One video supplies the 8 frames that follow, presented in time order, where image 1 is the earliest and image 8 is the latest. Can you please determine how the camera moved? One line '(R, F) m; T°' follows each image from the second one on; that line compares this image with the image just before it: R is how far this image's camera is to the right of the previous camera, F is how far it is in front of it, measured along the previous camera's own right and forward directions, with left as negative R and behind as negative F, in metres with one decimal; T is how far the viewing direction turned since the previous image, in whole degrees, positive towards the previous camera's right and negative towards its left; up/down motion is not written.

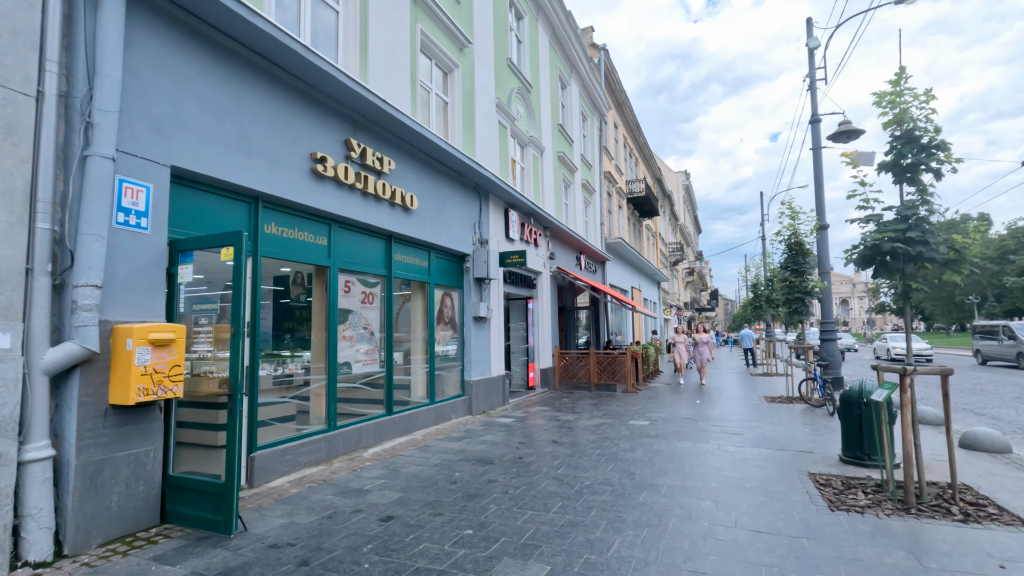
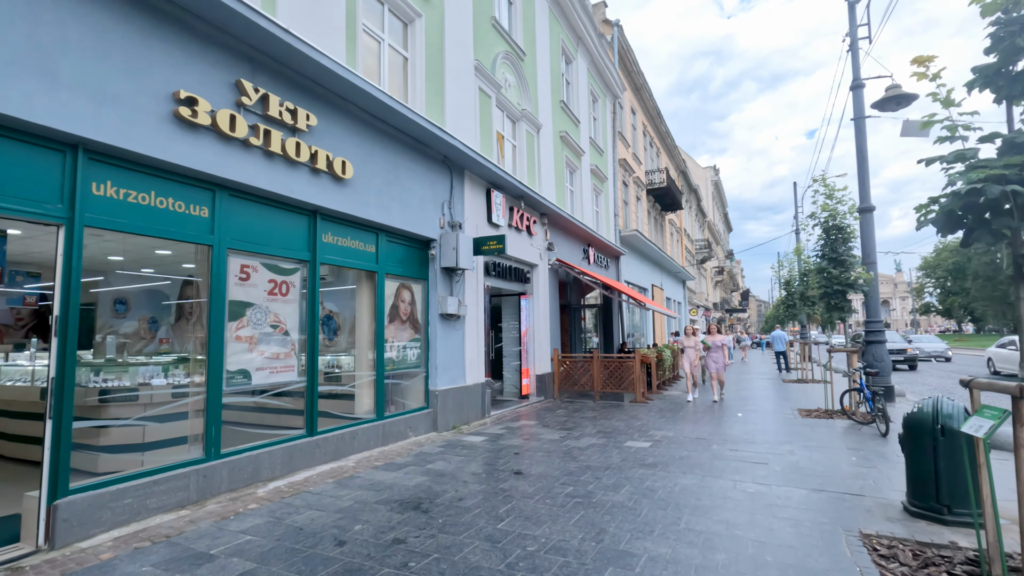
(+0.8, +1.7) m; -3°
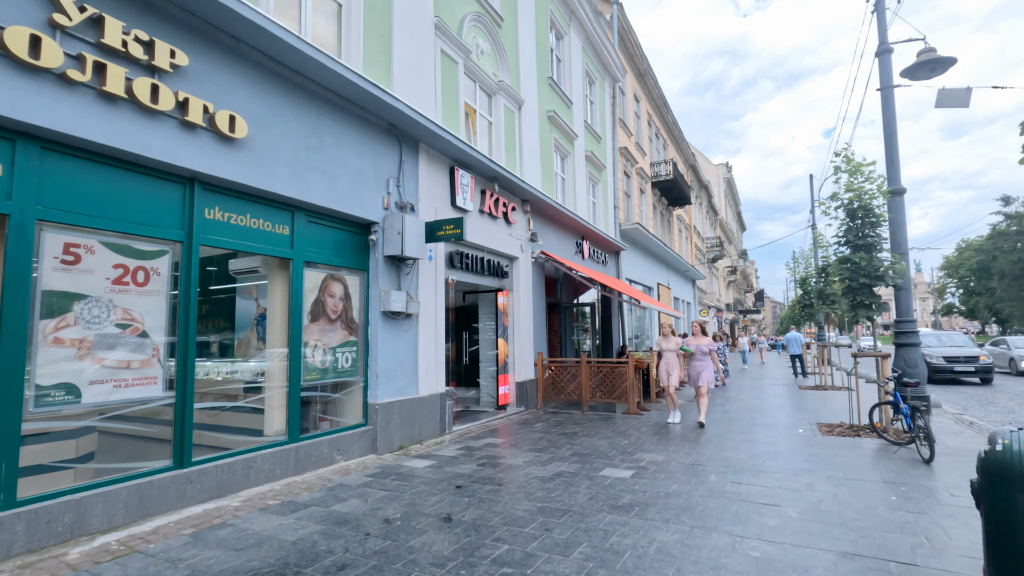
(+0.7, +1.4) m; -1°
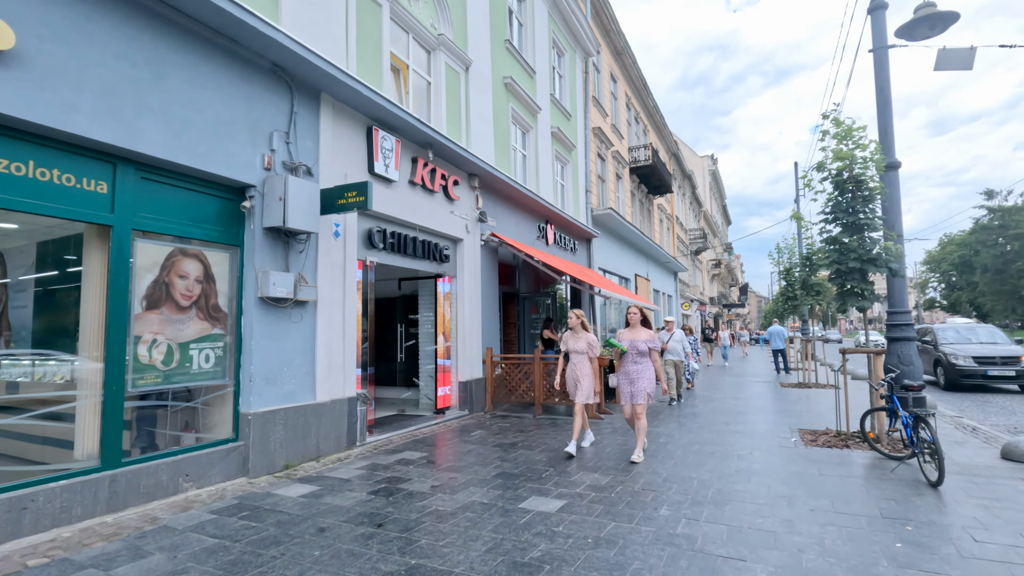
(+0.8, +1.4) m; +1°
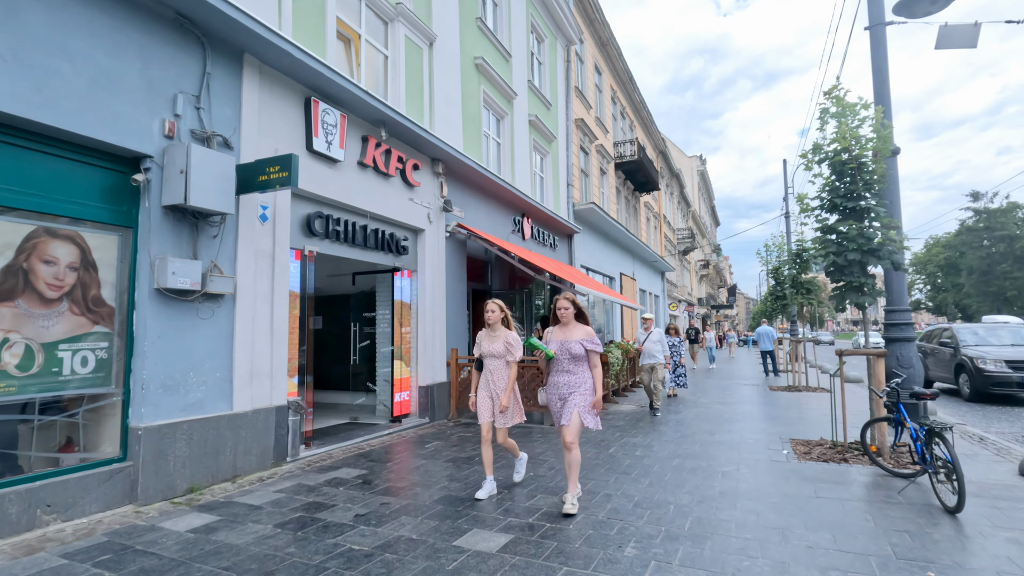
(+0.4, +0.8) m; +1°
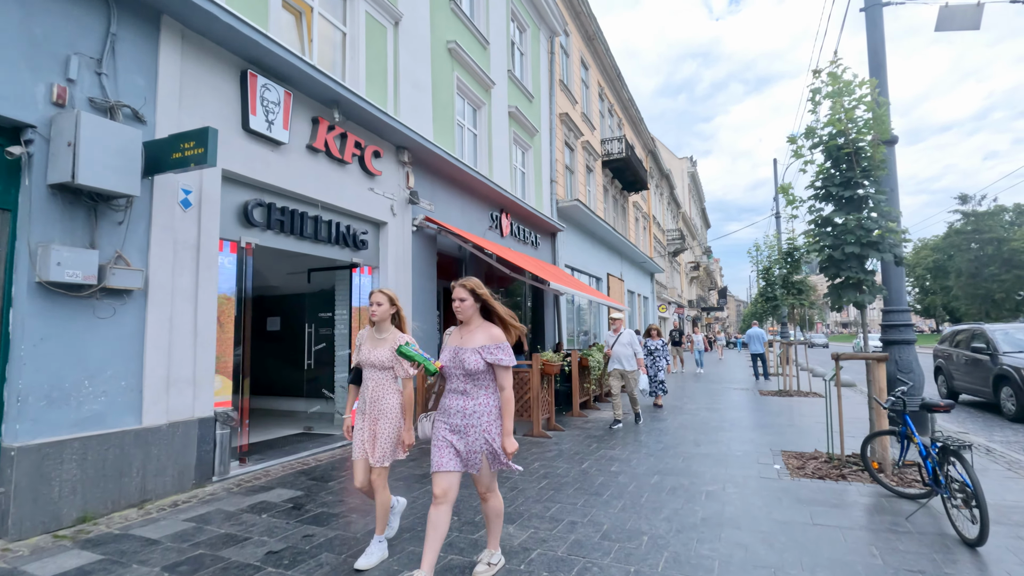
(+0.3, +0.7) m; +1°
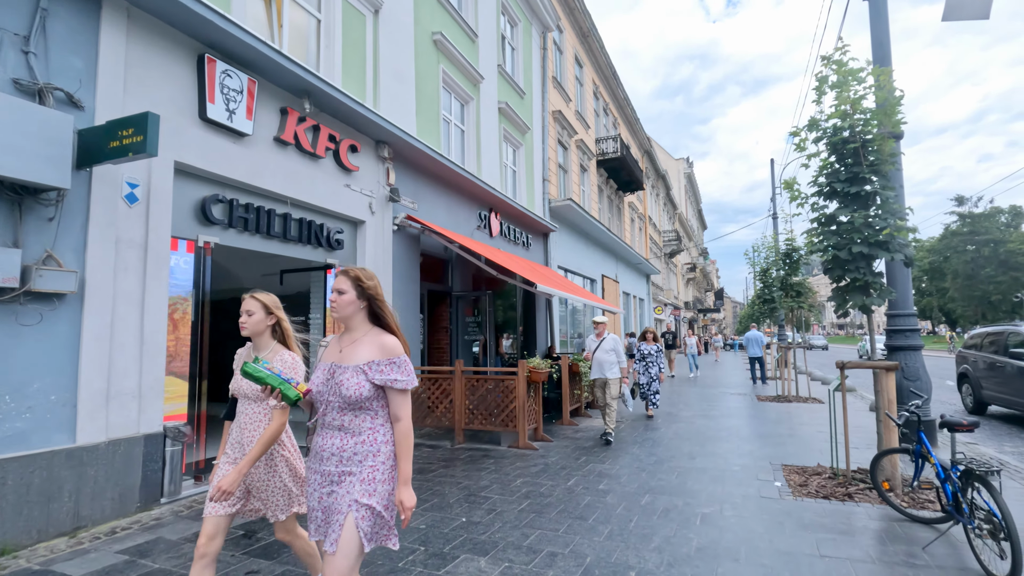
(+0.2, +0.4) m; 0°
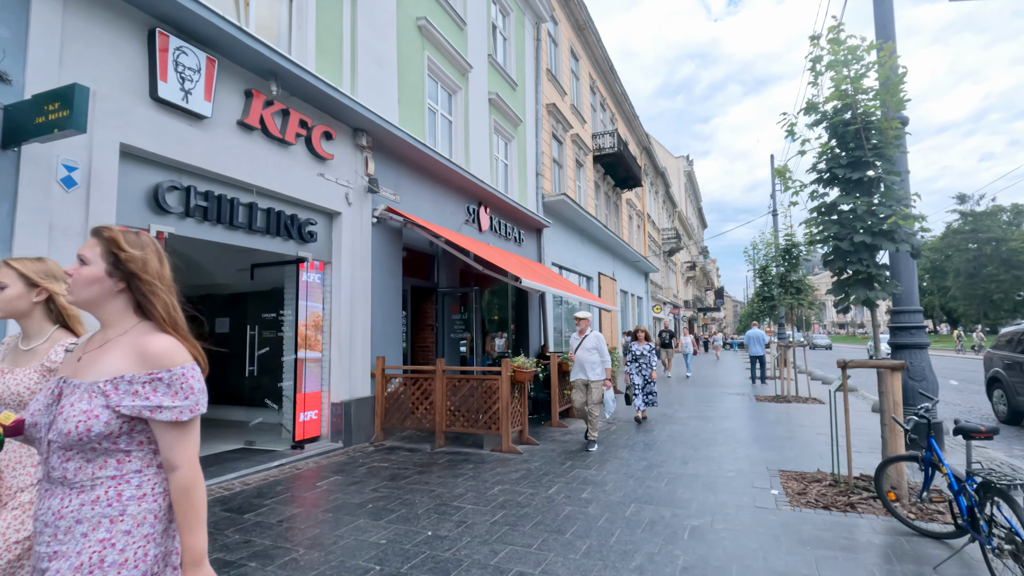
(+0.2, +0.4) m; 0°
